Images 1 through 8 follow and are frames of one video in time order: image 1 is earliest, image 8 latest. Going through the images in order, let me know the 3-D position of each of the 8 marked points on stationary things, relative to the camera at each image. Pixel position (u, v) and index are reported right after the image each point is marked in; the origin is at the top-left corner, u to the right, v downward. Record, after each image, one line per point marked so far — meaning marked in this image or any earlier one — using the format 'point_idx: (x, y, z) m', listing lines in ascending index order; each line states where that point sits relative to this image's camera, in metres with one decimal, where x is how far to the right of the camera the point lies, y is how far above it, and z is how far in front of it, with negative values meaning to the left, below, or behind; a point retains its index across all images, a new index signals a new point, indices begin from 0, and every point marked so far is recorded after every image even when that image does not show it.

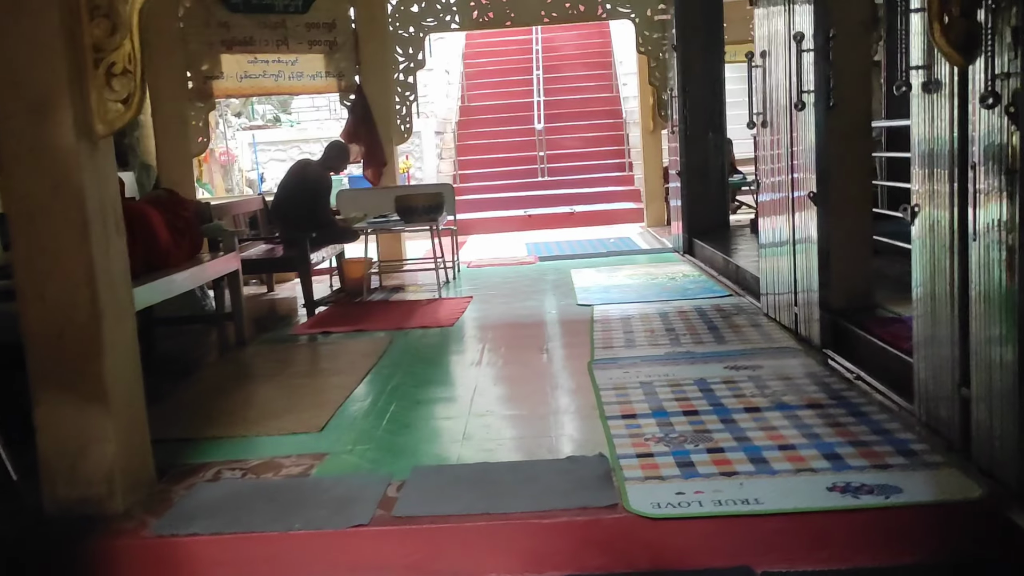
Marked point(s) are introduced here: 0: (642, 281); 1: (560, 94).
0: (+0.9, 0.0, +5.8) m
1: (+0.8, +3.1, +13.4) m
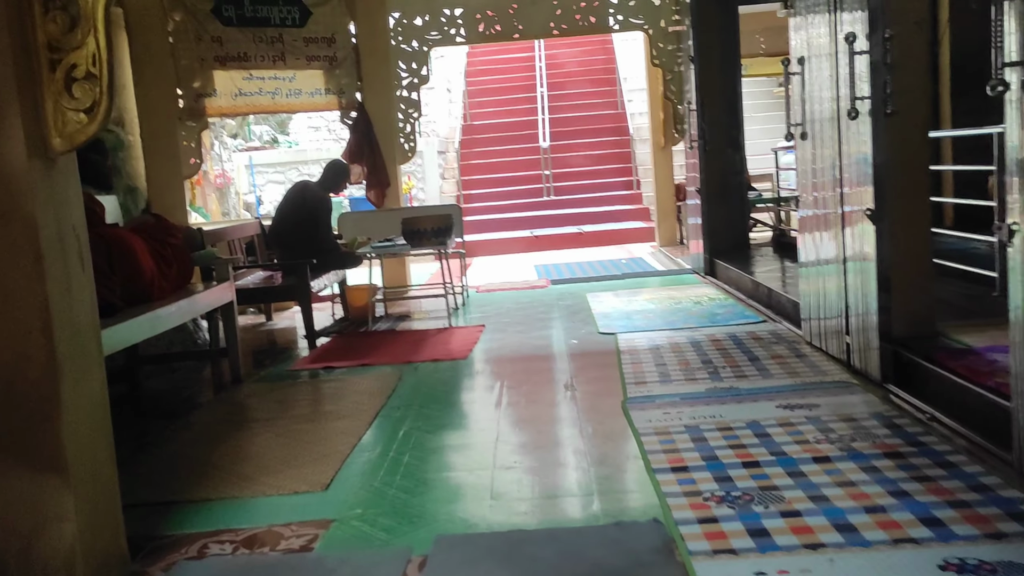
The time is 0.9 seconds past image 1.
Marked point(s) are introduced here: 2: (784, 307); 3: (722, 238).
0: (+1.0, -0.1, +5.4) m
1: (+0.8, +2.7, +13.1) m
2: (+1.5, -0.1, +4.6) m
3: (+1.7, +0.4, +6.8) m
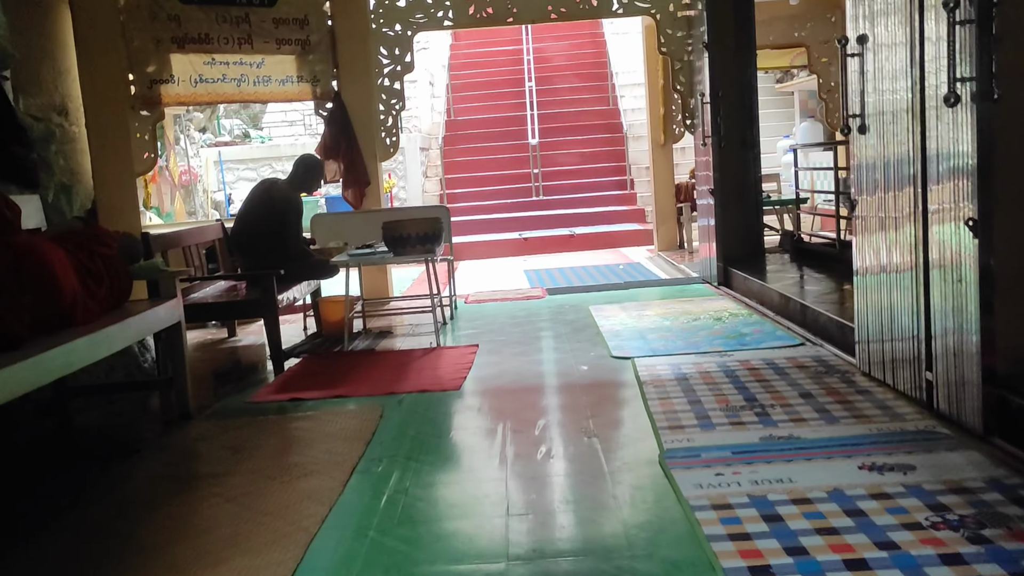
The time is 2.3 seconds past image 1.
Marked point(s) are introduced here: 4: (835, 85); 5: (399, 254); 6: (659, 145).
0: (+0.9, -0.2, +4.8) m
1: (+0.6, +2.7, +12.5) m
2: (+1.5, -0.2, +4.0) m
3: (+1.6, +0.3, +6.2) m
4: (+3.3, +2.1, +8.5) m
5: (-0.6, +0.2, +4.6) m
6: (+1.5, +1.5, +8.7) m
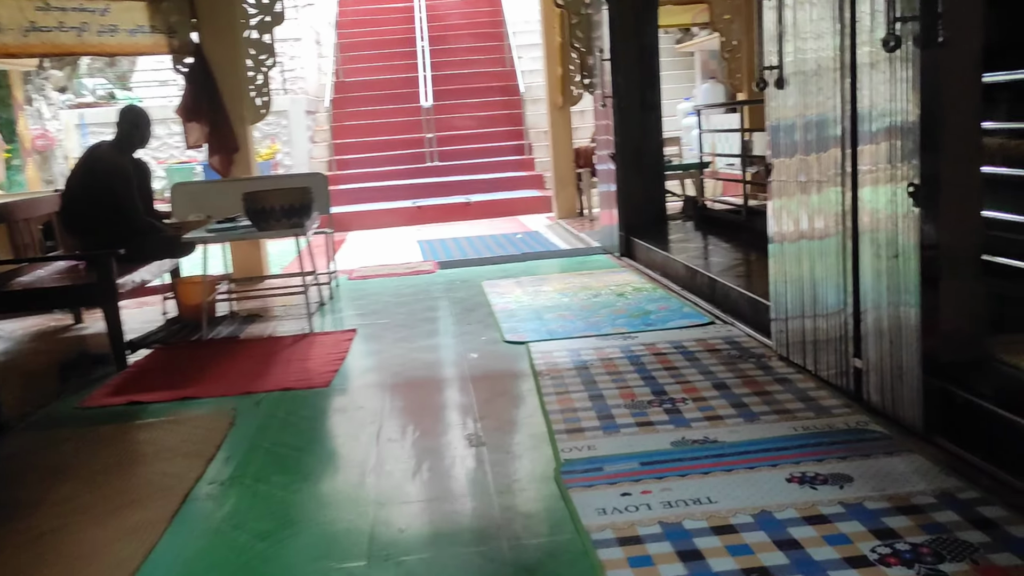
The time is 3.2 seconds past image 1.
0: (+0.4, -0.1, +4.4) m
1: (-0.9, +3.1, +11.9) m
2: (+1.0, -0.1, +3.7) m
3: (+0.9, +0.5, +5.8) m
4: (+2.2, +2.4, +8.3) m
5: (-1.2, +0.3, +4.0) m
6: (+0.4, +1.8, +8.3) m
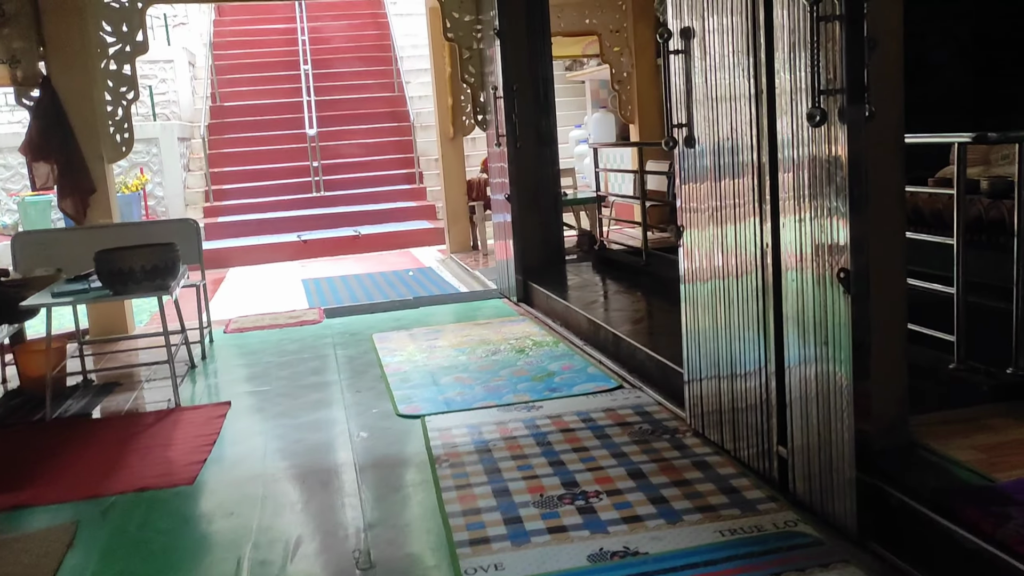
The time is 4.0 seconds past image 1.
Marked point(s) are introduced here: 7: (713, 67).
0: (-0.2, -0.3, +4.1) m
1: (-2.4, +2.6, +11.5) m
2: (+0.5, -0.3, +3.5) m
3: (+0.2, +0.2, +5.6) m
4: (+1.1, +2.1, +8.2) m
5: (-1.7, 0.0, +3.6) m
6: (-0.6, +1.4, +8.0) m
7: (+0.6, +0.7, +2.6) m
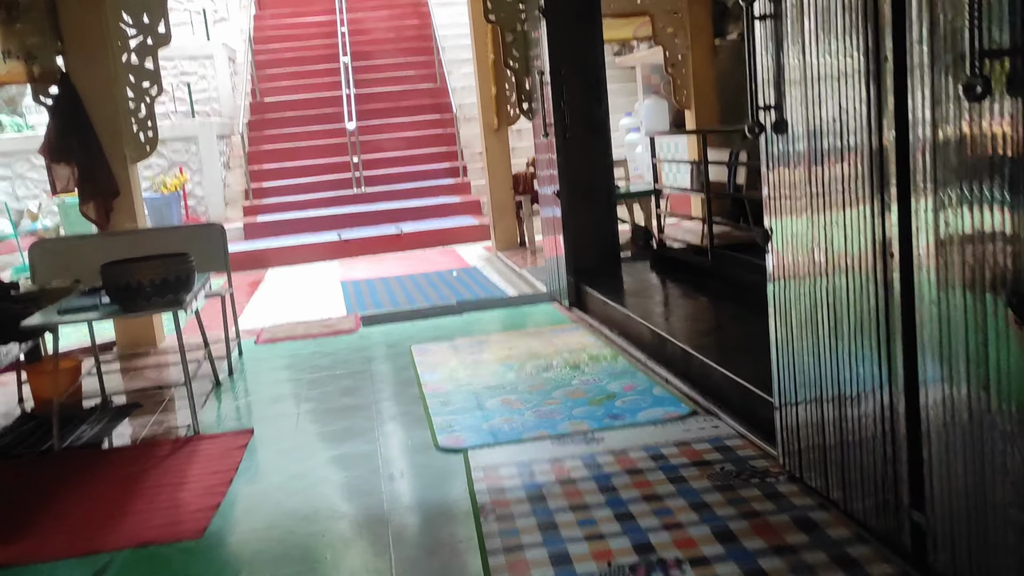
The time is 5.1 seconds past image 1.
0: (+0.1, -0.4, +3.7) m
1: (-1.8, +2.7, +11.1) m
2: (+0.7, -0.4, +3.0) m
3: (+0.5, +0.2, +5.1) m
4: (+1.5, +2.1, +7.7) m
5: (-1.5, -0.1, +3.2) m
6: (-0.2, +1.4, +7.6) m
7: (+0.7, +0.6, +2.1) m
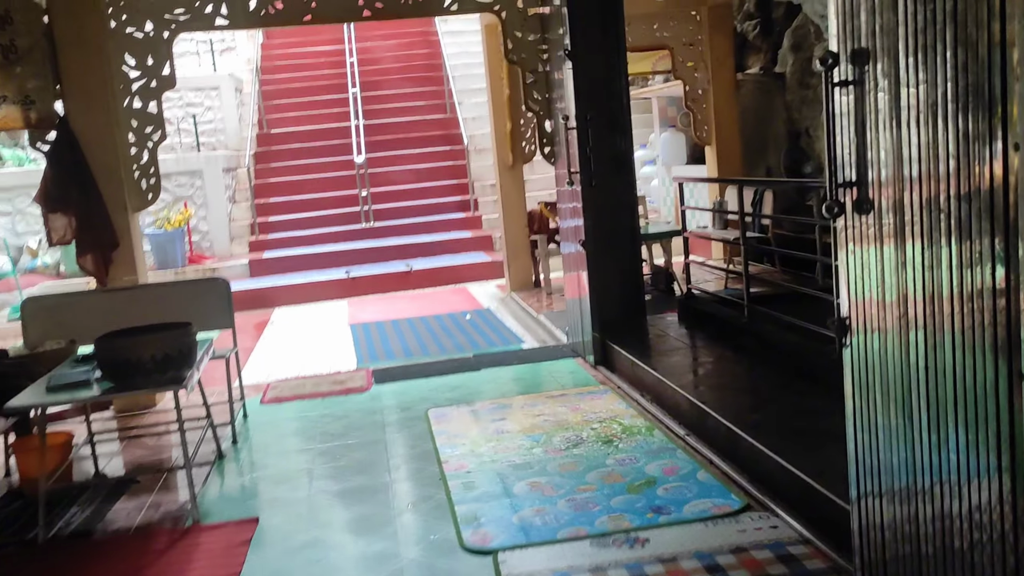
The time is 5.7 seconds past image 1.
0: (+0.2, -0.6, +3.4) m
1: (-1.7, +2.2, +10.9) m
2: (+0.8, -0.6, +2.7) m
3: (+0.6, -0.1, +4.9) m
4: (+1.7, +1.7, +7.5) m
5: (-1.4, -0.3, +2.9) m
6: (0.0, +1.0, +7.3) m
7: (+0.8, +0.4, +1.8) m
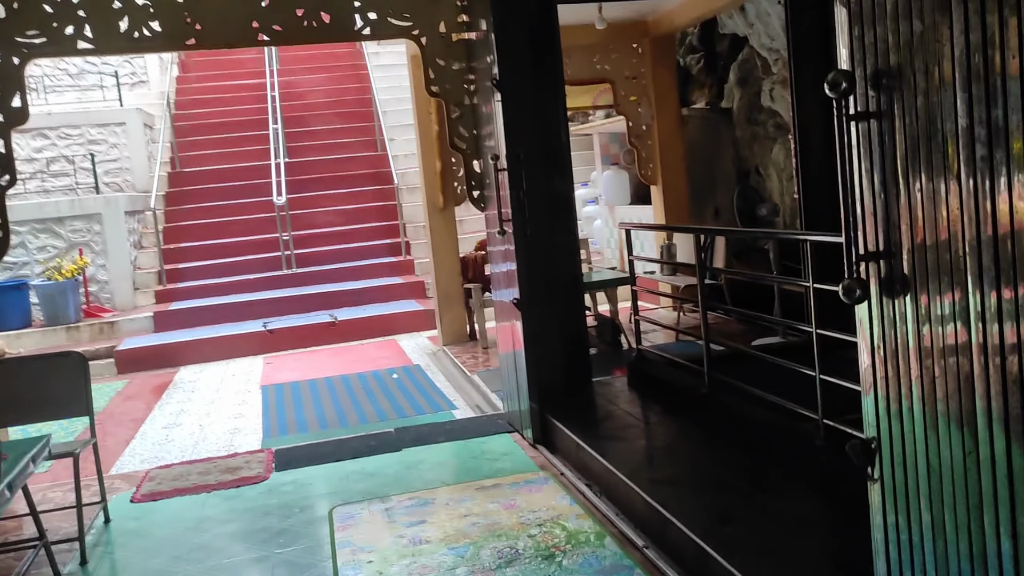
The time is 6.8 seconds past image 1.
0: (-0.1, -0.9, +2.7) m
1: (-2.5, +1.6, +10.2) m
2: (+0.6, -0.8, +2.1) m
3: (+0.2, -0.4, +4.2) m
4: (+1.1, +1.3, +7.0) m
5: (-1.6, -0.6, +2.2) m
6: (-0.6, +0.6, +6.7) m
7: (+0.7, +0.2, +1.3) m
